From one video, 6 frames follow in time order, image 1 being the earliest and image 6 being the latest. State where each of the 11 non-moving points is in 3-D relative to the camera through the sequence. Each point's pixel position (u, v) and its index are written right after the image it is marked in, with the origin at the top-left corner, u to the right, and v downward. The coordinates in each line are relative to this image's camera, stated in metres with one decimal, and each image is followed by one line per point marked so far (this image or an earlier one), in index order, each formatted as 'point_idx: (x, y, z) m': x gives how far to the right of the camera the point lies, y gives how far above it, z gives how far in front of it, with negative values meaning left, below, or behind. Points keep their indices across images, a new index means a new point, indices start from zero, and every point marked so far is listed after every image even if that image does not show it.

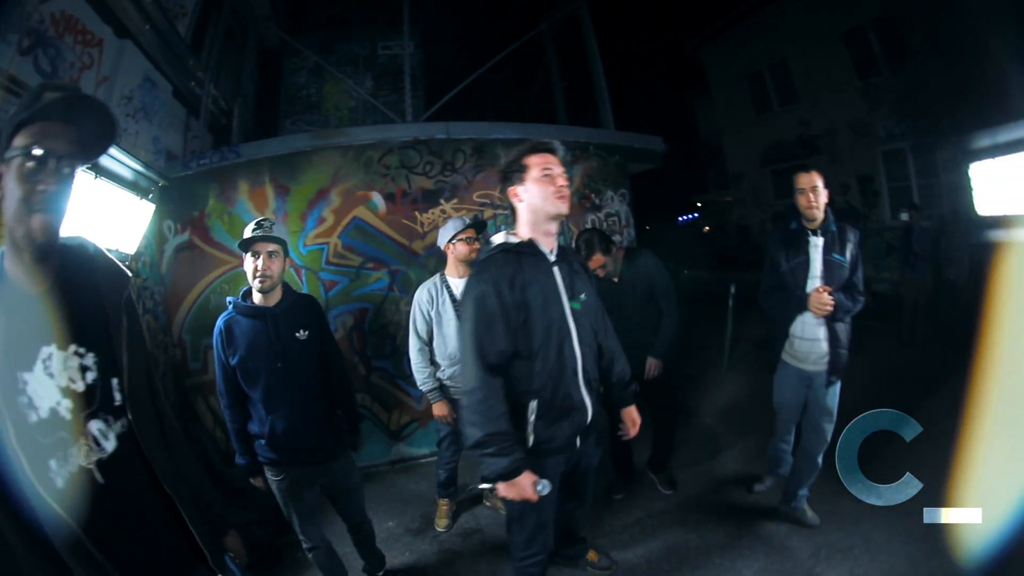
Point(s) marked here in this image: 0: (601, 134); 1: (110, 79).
0: (+0.6, +1.1, +4.4) m
1: (-1.9, +0.9, +3.0) m
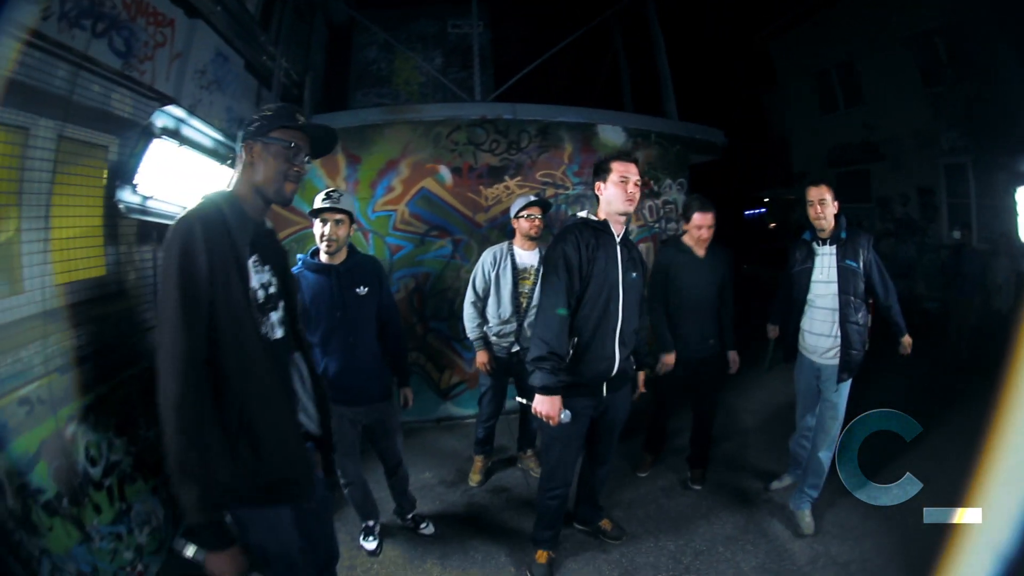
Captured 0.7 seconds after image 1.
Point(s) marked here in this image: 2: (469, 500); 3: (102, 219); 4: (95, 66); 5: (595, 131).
0: (+1.0, +1.1, +4.4) m
1: (-1.6, +1.1, +3.2) m
2: (-0.2, -1.0, +3.3) m
3: (-1.6, +0.2, +2.6) m
4: (-1.6, +0.8, +2.5) m
5: (+0.5, +1.1, +4.6) m
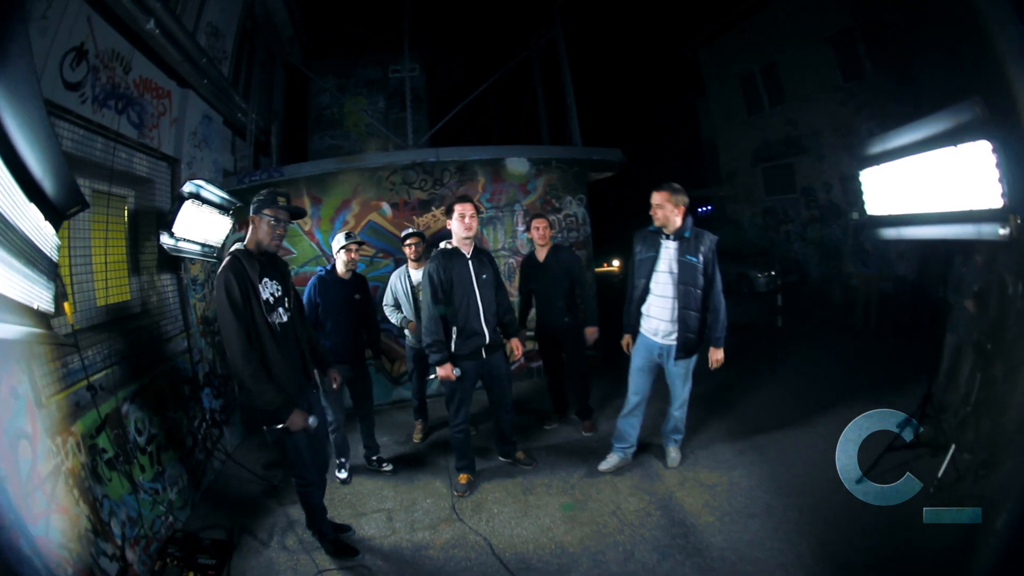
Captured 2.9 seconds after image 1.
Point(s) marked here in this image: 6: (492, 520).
0: (+0.4, +1.1, +5.4) m
1: (-2.1, +1.1, +4.0) m
2: (-0.6, -1.1, +4.2) m
3: (-2.0, +0.1, +3.5) m
4: (-2.0, +0.8, +3.3) m
5: (-0.1, +1.1, +5.6) m
6: (-0.1, -1.1, +3.2) m
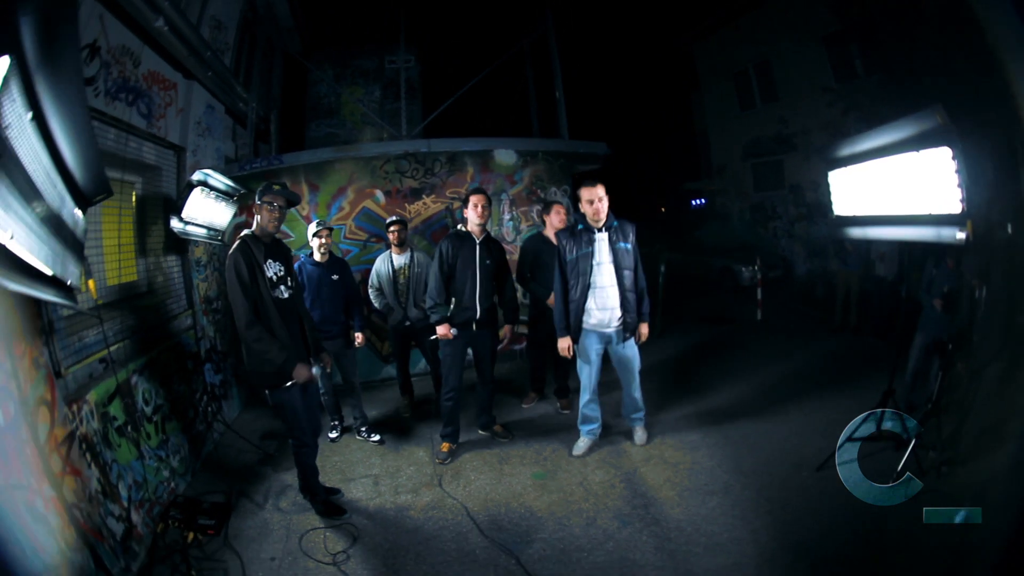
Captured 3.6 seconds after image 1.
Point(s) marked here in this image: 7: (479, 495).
0: (+0.3, +1.2, +5.7) m
1: (-2.1, +1.2, +4.3) m
2: (-0.7, -1.0, +4.5) m
3: (-2.1, +0.3, +3.7) m
4: (-2.1, +0.9, +3.6) m
5: (-0.2, +1.2, +5.8) m
6: (-0.2, -1.1, +3.5) m
7: (-0.2, -1.1, +3.4) m
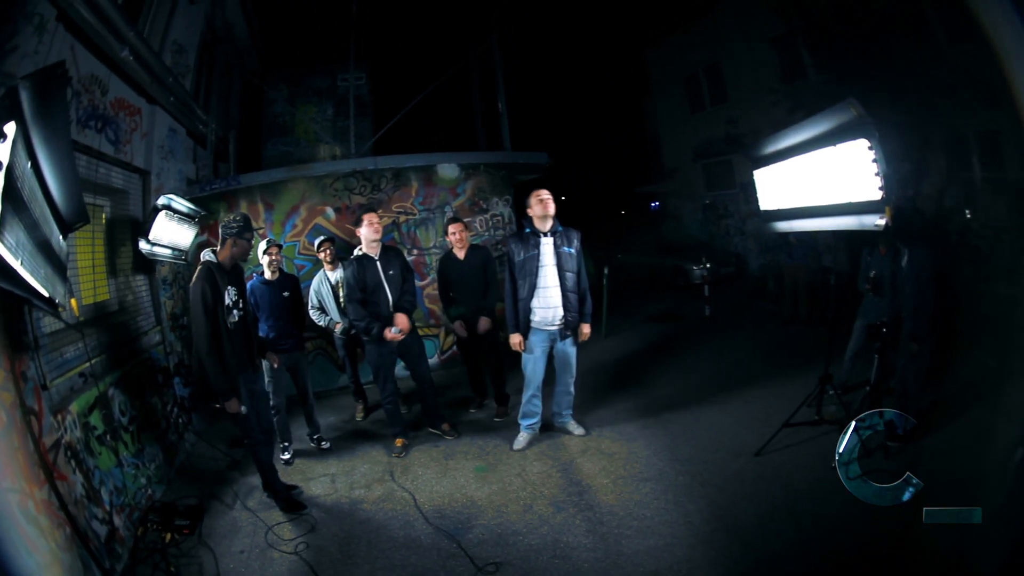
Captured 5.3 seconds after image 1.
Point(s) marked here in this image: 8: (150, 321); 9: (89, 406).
0: (-0.1, +1.2, +6.0) m
1: (-2.5, +1.1, +4.5) m
2: (-1.1, -1.0, +4.8) m
3: (-2.5, +0.2, +4.0) m
4: (-2.4, +0.8, +3.8) m
5: (-0.6, +1.1, +6.2) m
6: (-0.6, -1.1, +3.9) m
7: (-0.5, -1.2, +3.7) m
8: (-2.5, -0.2, +4.5) m
9: (-2.2, -0.6, +3.4) m
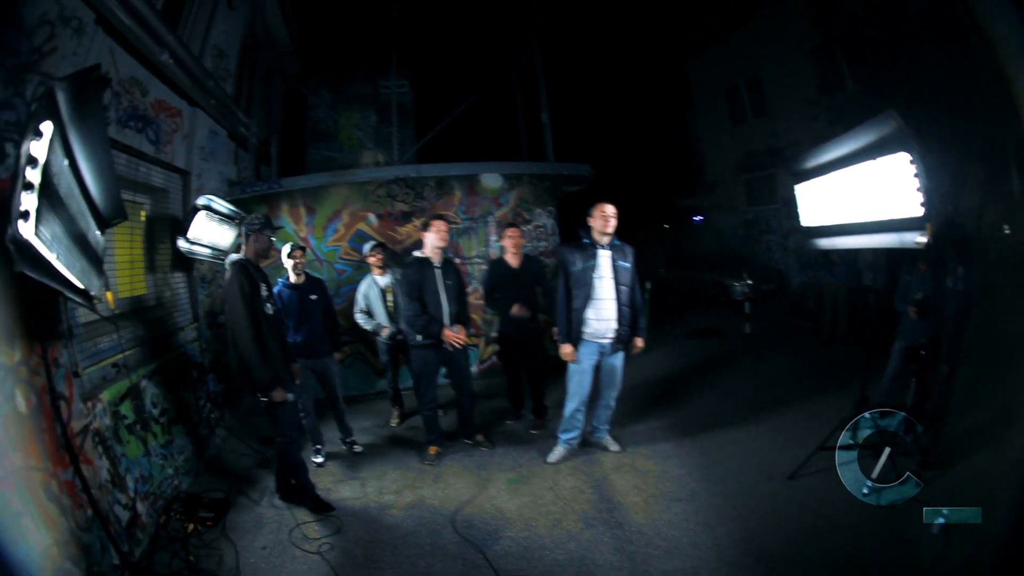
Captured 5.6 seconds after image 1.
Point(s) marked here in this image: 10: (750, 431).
0: (+0.2, +1.1, +6.0) m
1: (-2.3, +1.1, +4.6) m
2: (-0.9, -1.1, +4.8) m
3: (-2.3, +0.2, +4.0) m
4: (-2.2, +0.8, +3.9) m
5: (-0.3, +1.0, +6.1) m
6: (-0.4, -1.2, +3.8) m
7: (-0.3, -1.2, +3.7) m
8: (-2.3, -0.2, +4.6) m
9: (-2.1, -0.6, +3.4) m
10: (+1.9, -1.1, +5.2) m
